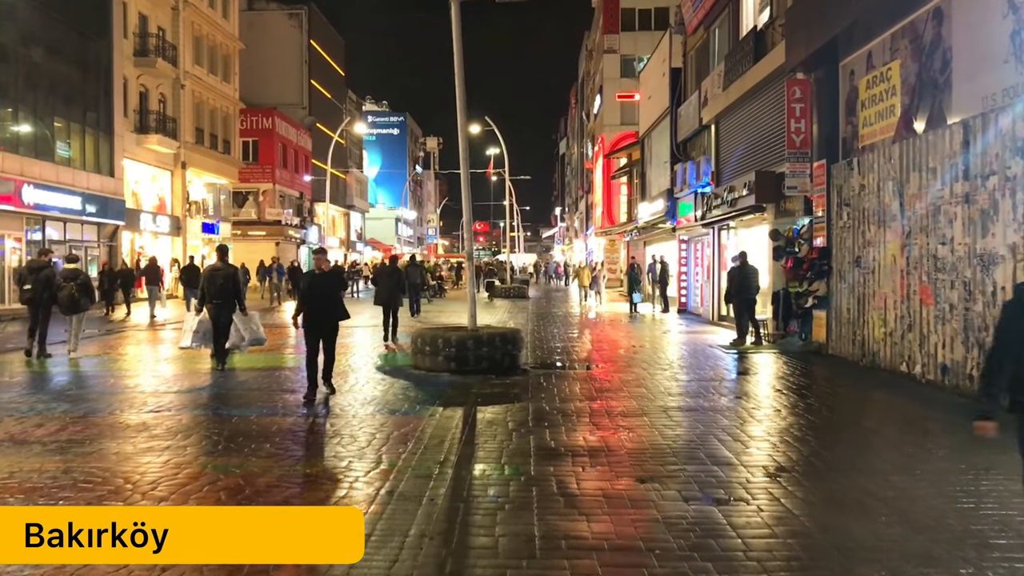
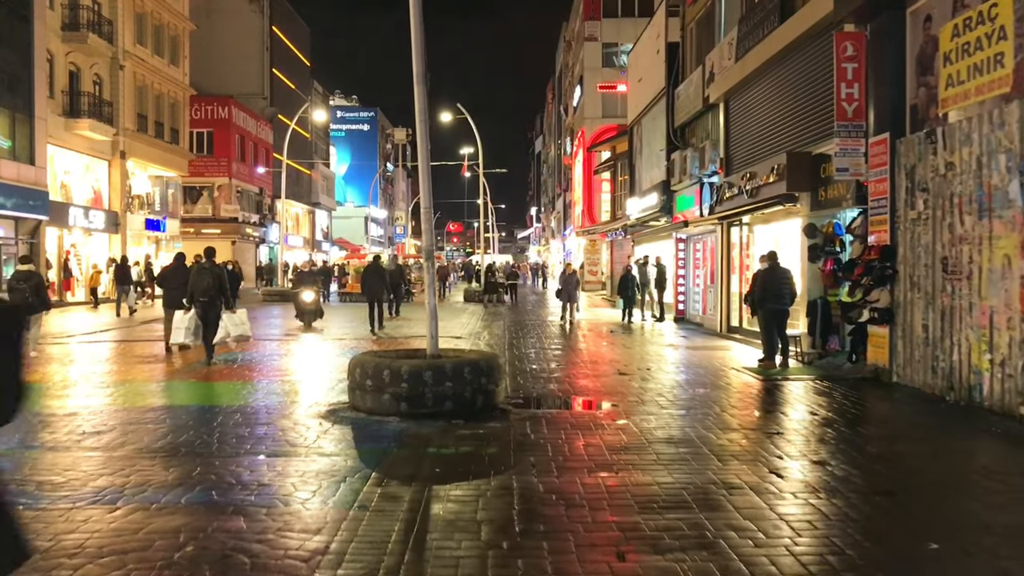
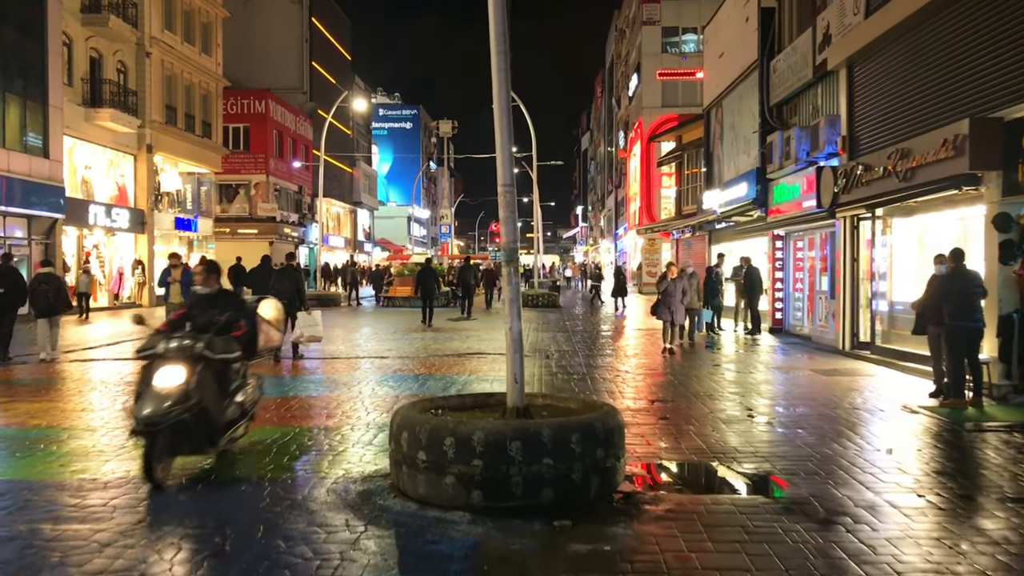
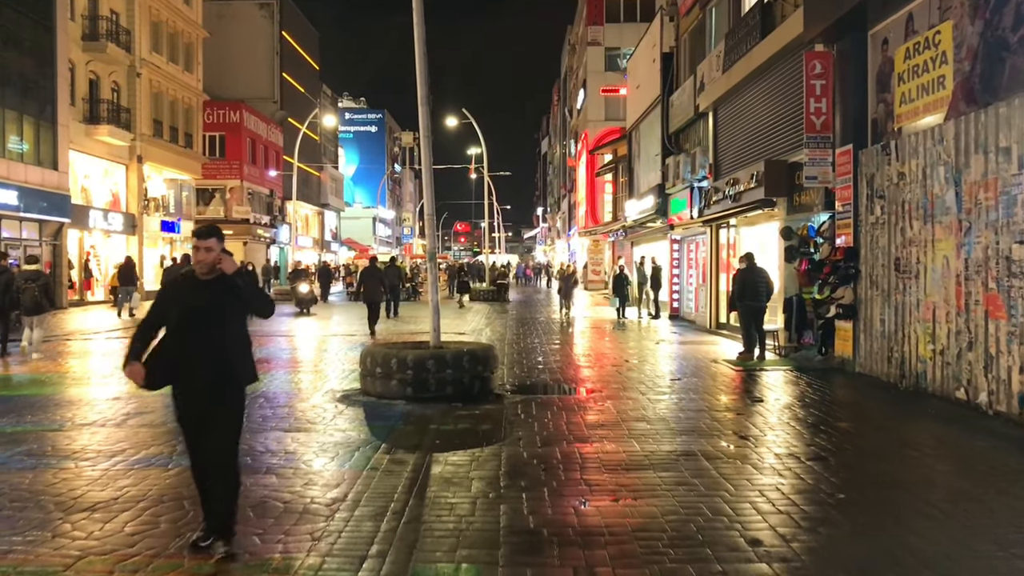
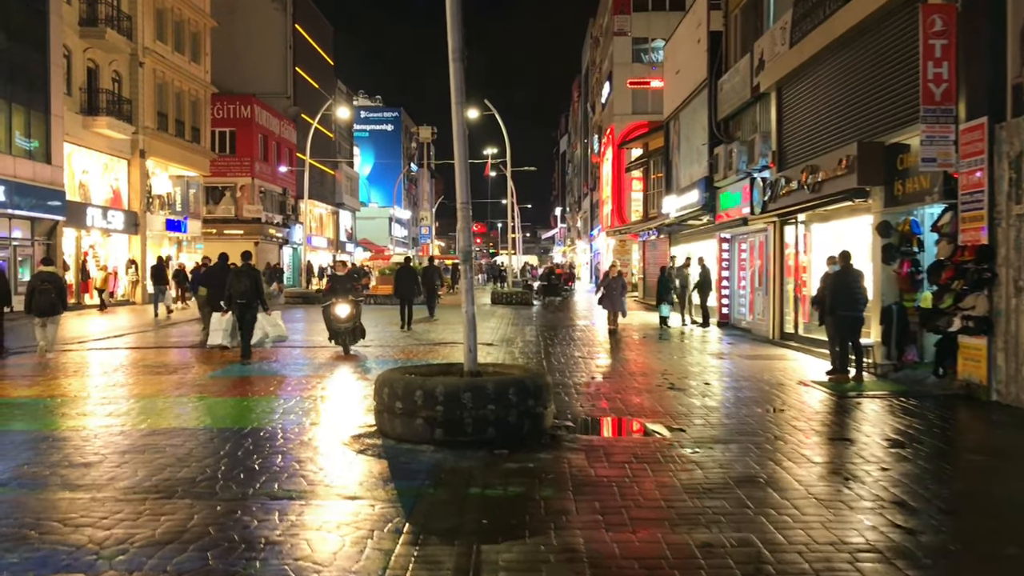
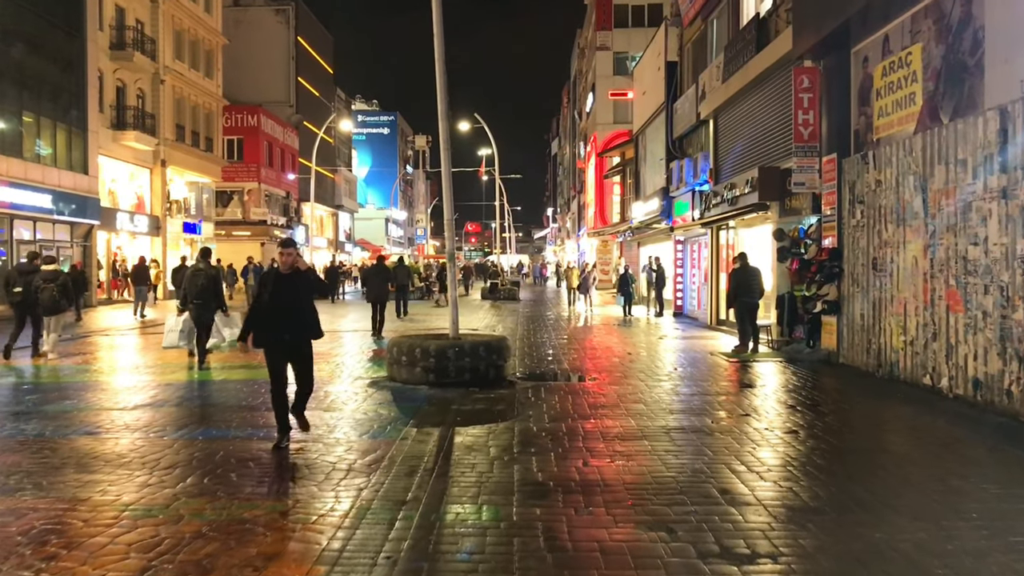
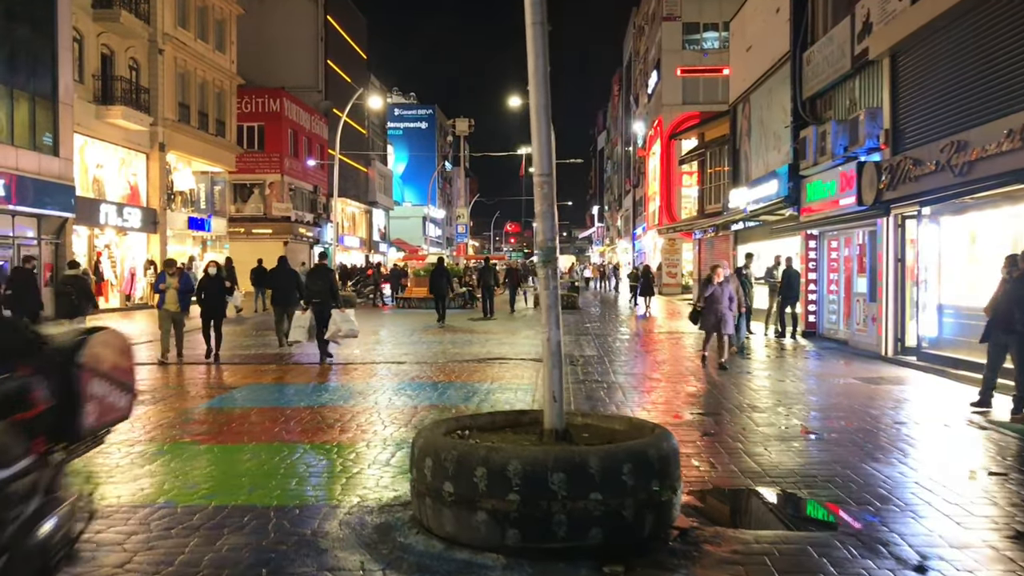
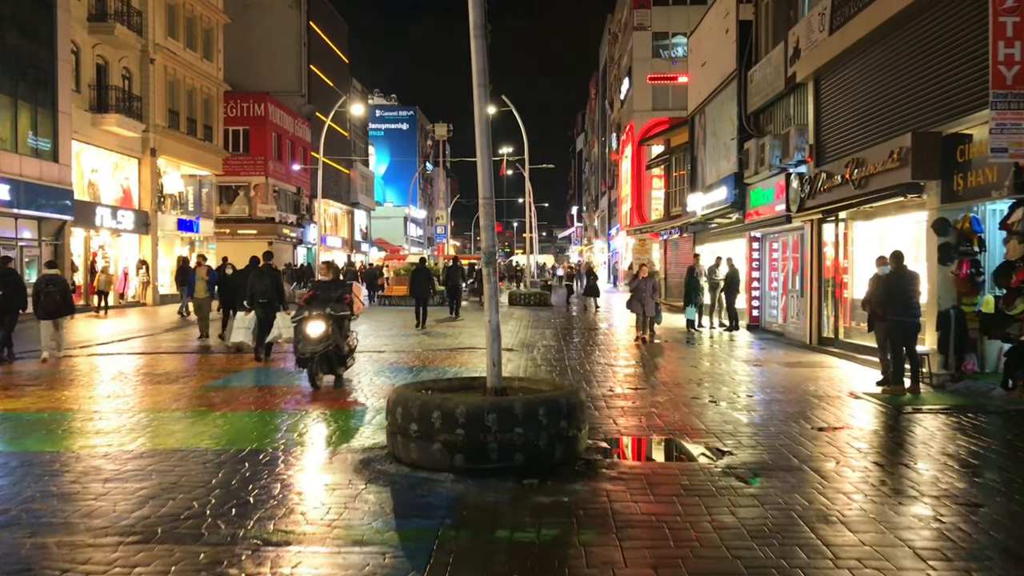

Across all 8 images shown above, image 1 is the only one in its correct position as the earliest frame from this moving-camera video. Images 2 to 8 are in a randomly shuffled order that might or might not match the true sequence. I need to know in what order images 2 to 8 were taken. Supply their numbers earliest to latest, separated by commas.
6, 4, 2, 5, 8, 3, 7
